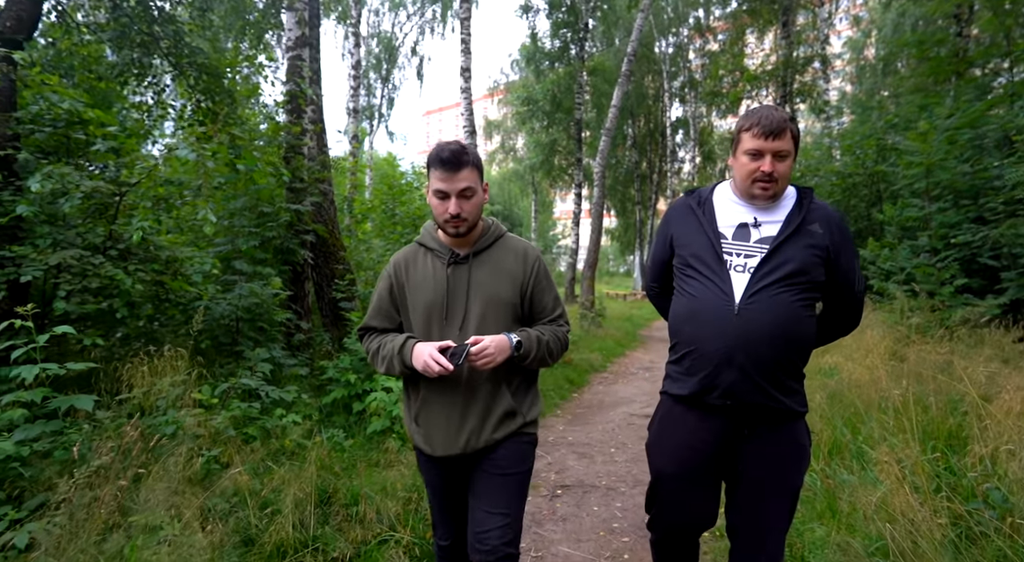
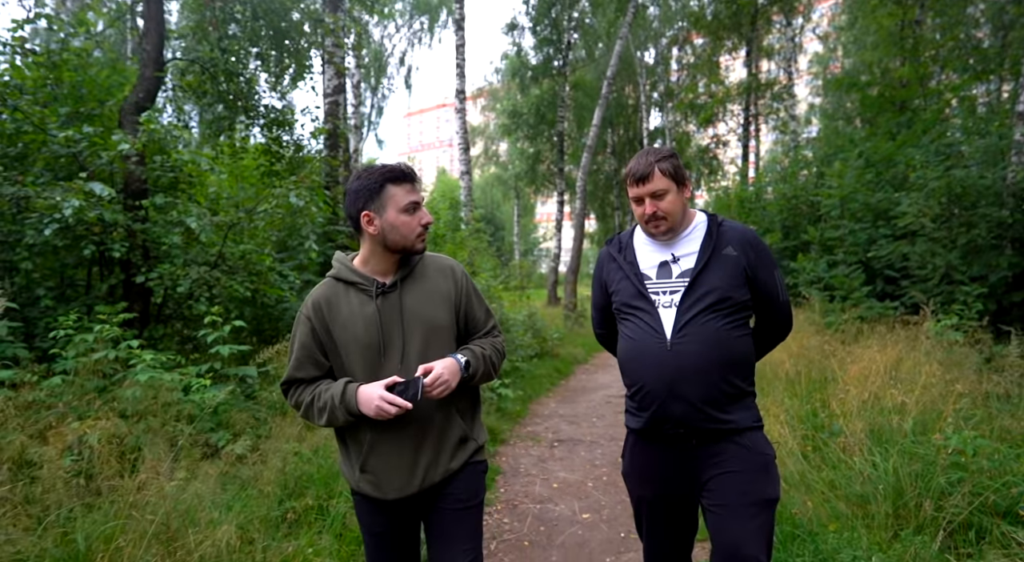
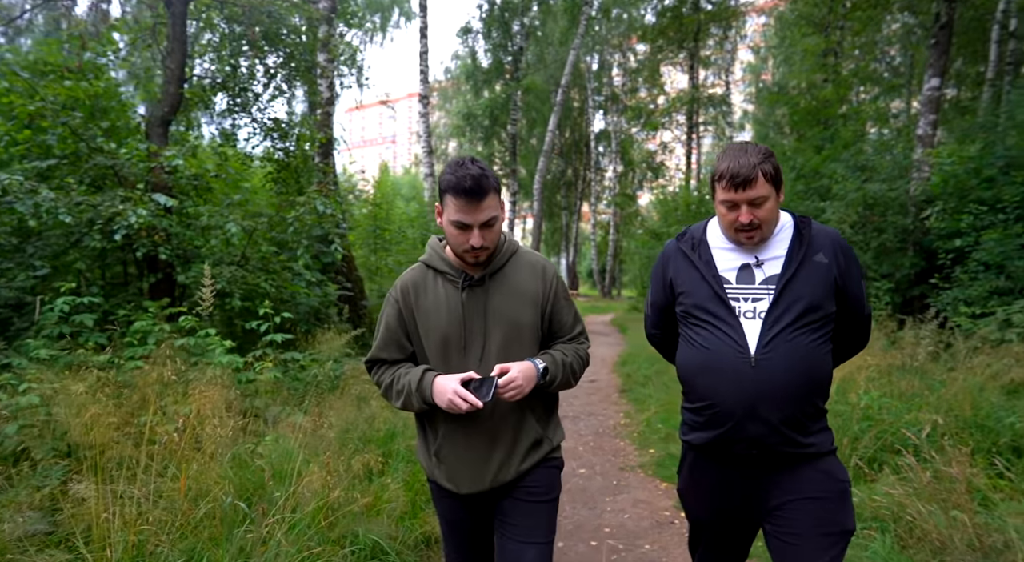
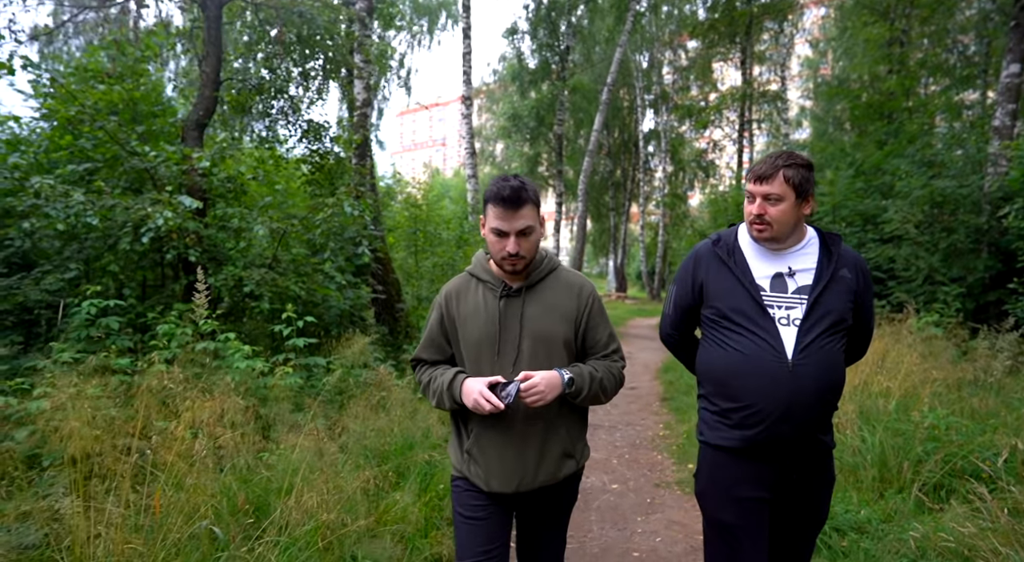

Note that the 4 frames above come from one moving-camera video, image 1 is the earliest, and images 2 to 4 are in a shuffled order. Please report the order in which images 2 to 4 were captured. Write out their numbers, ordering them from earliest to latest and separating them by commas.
2, 4, 3
